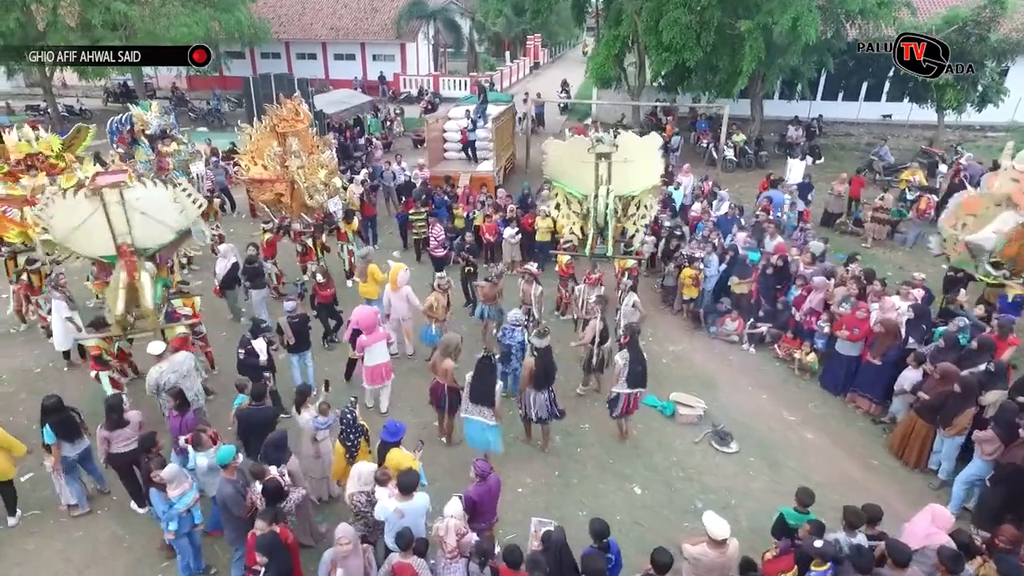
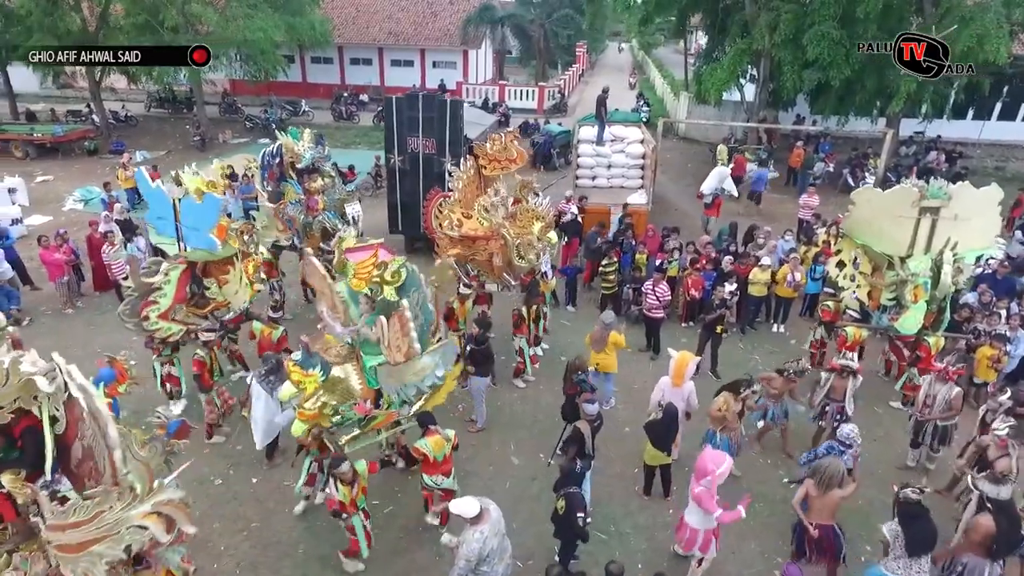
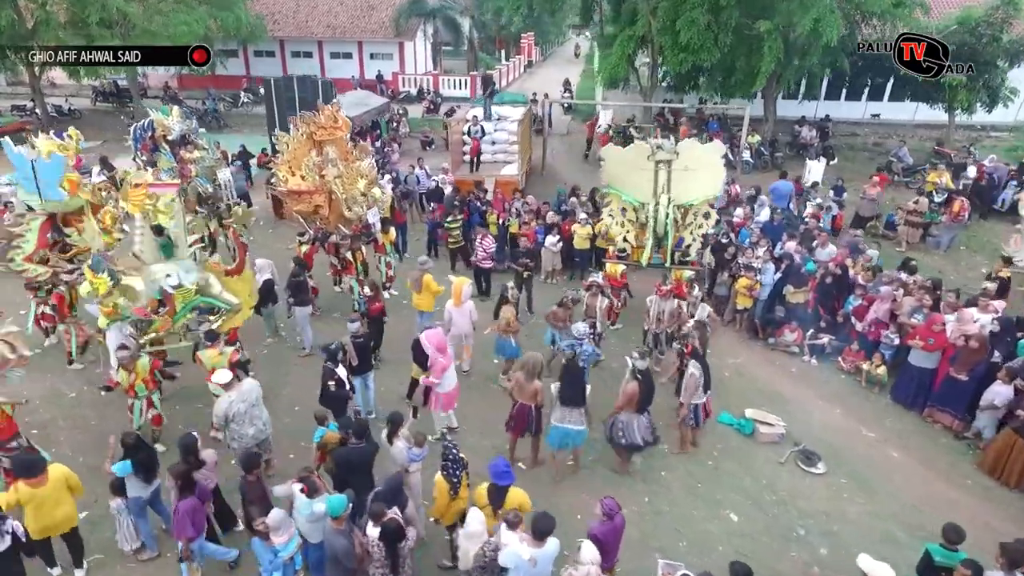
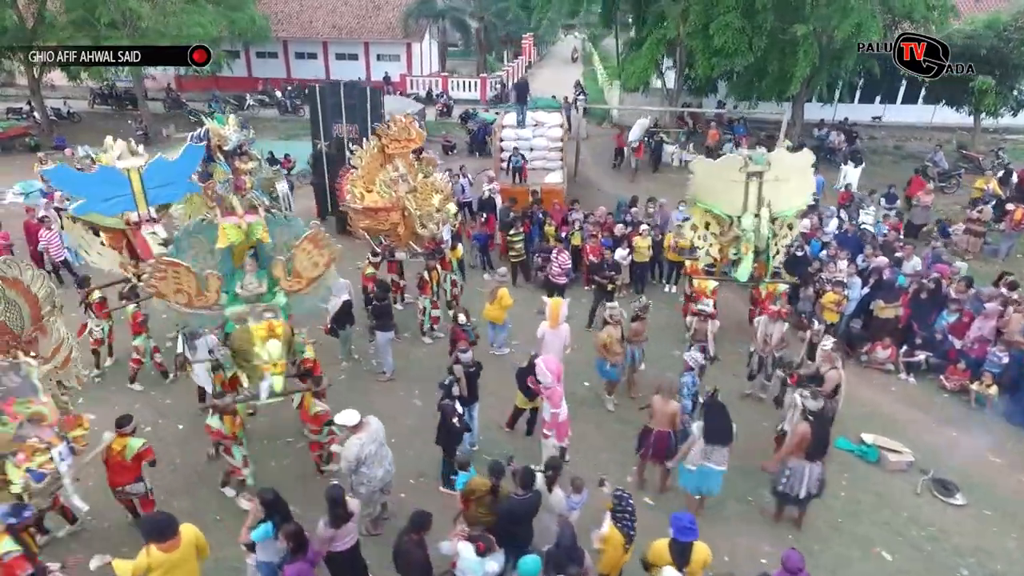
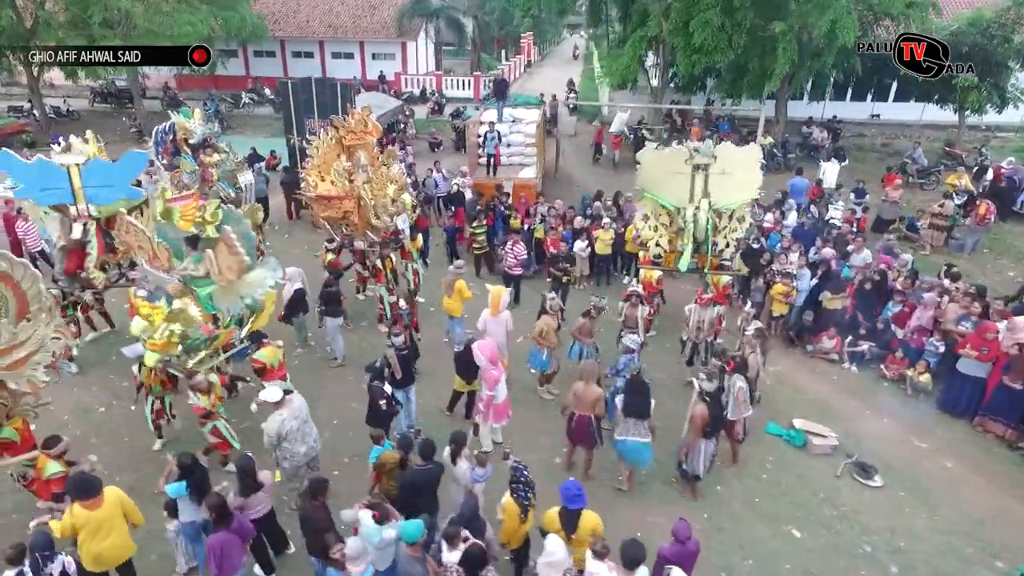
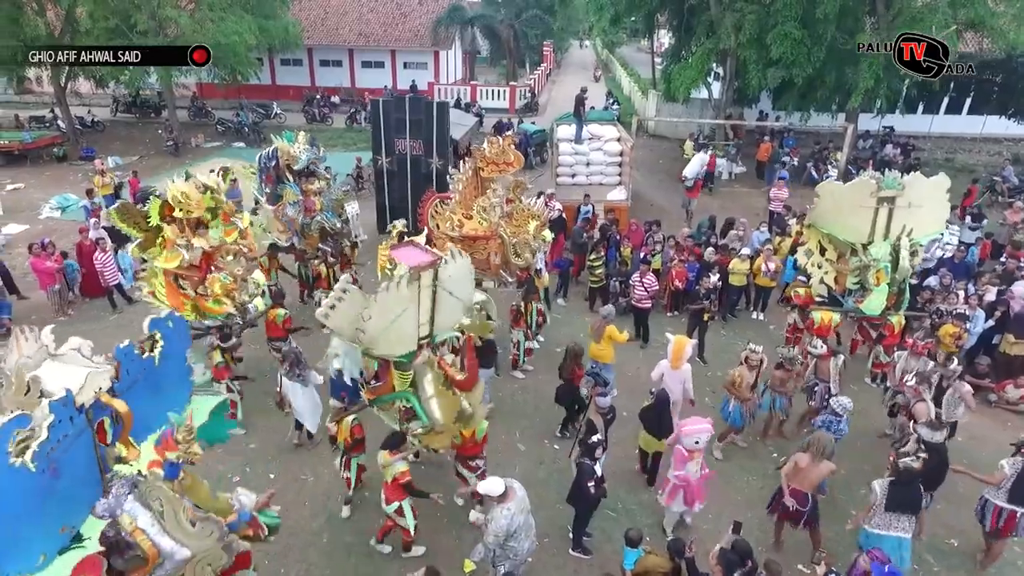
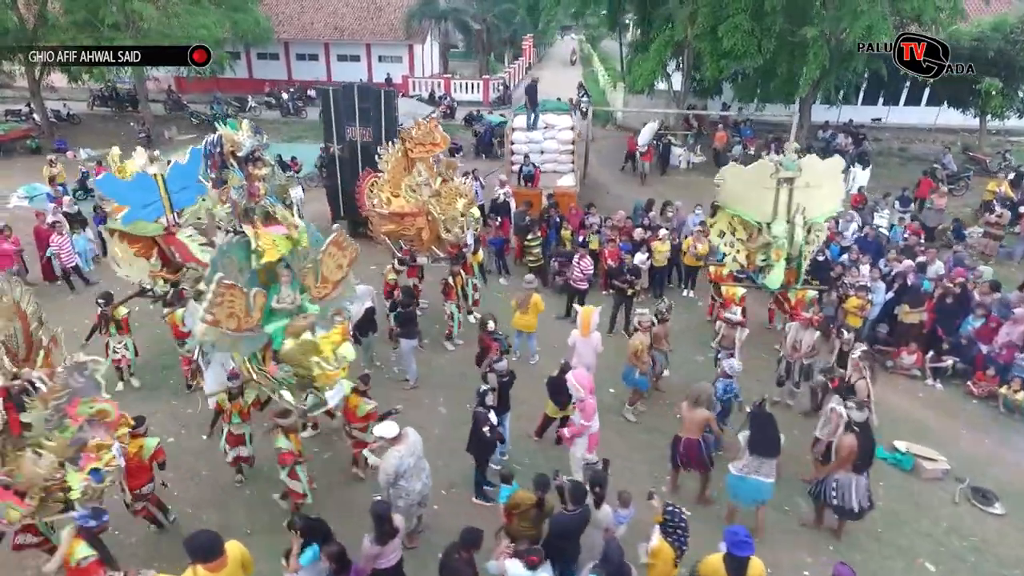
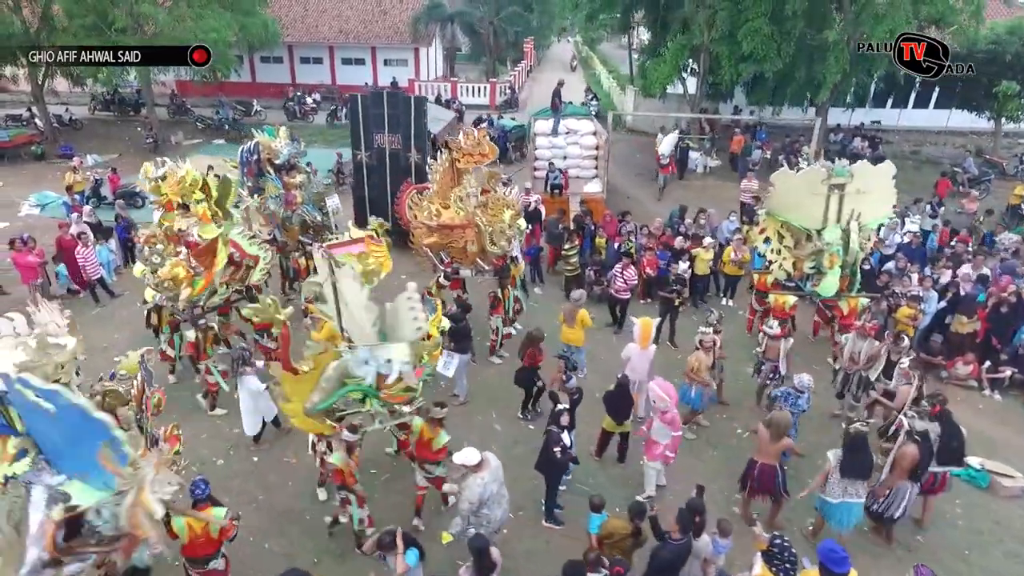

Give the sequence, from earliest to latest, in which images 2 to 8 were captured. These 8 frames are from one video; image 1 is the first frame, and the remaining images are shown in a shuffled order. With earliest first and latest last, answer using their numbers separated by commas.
3, 5, 4, 7, 8, 6, 2
